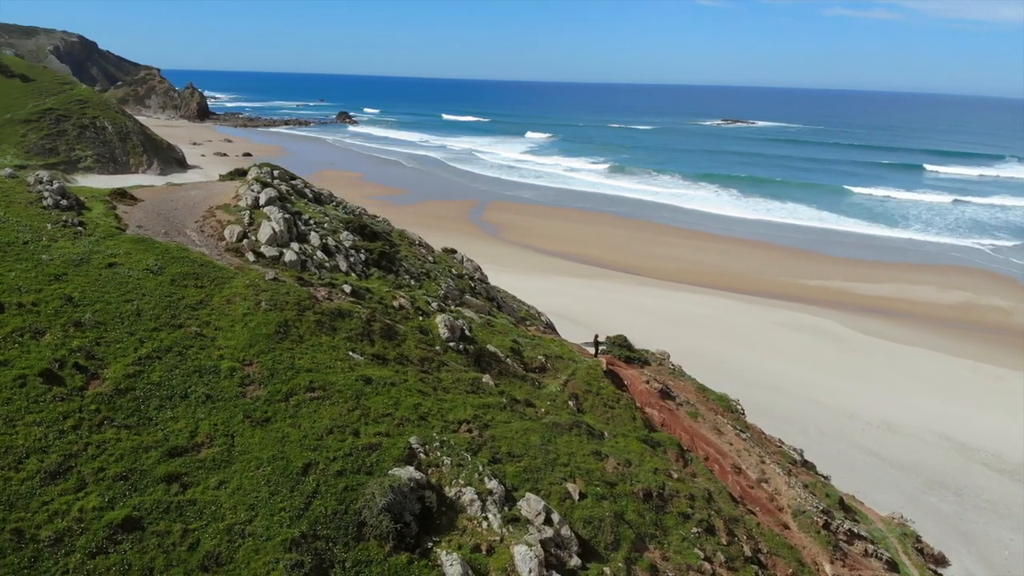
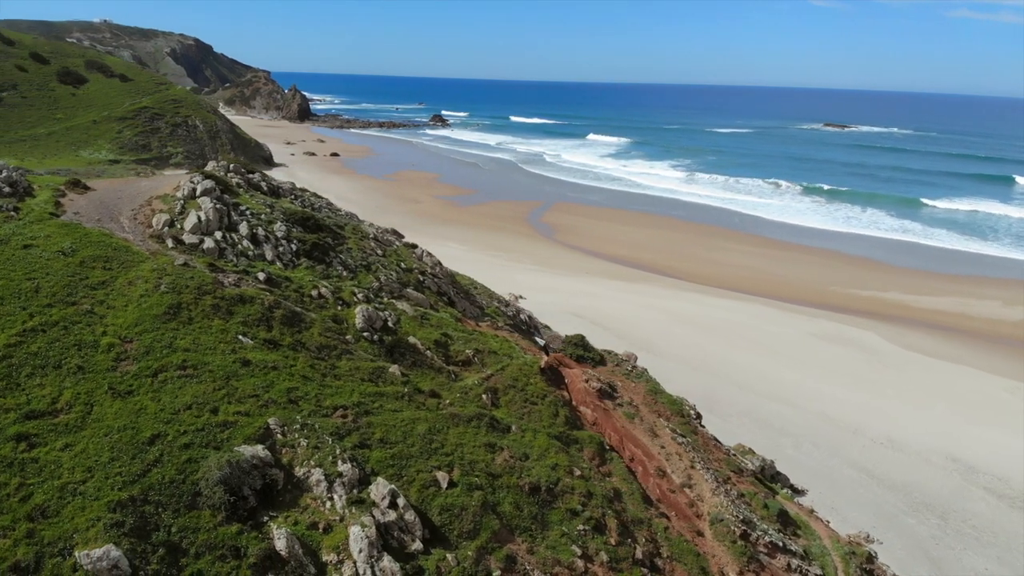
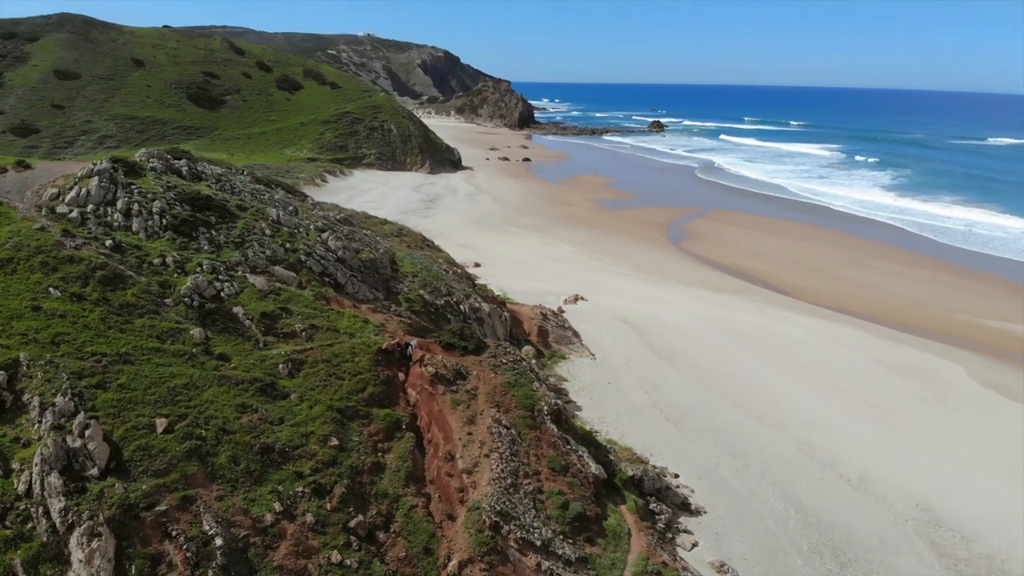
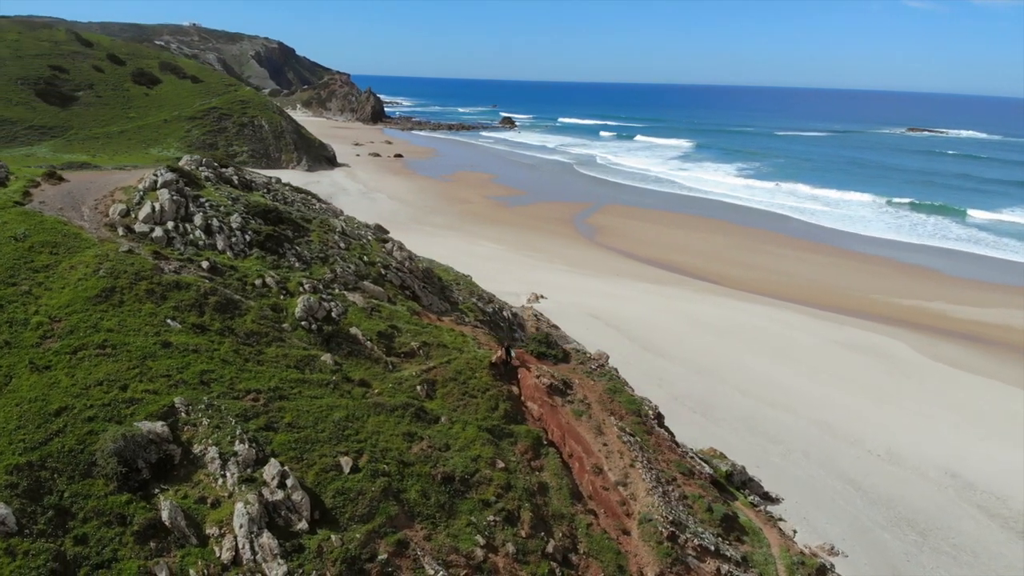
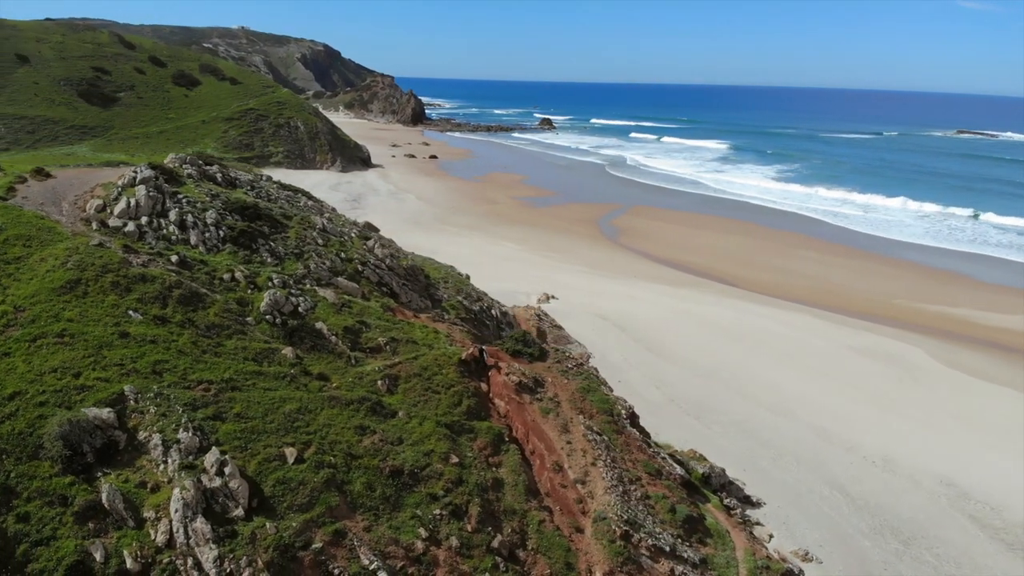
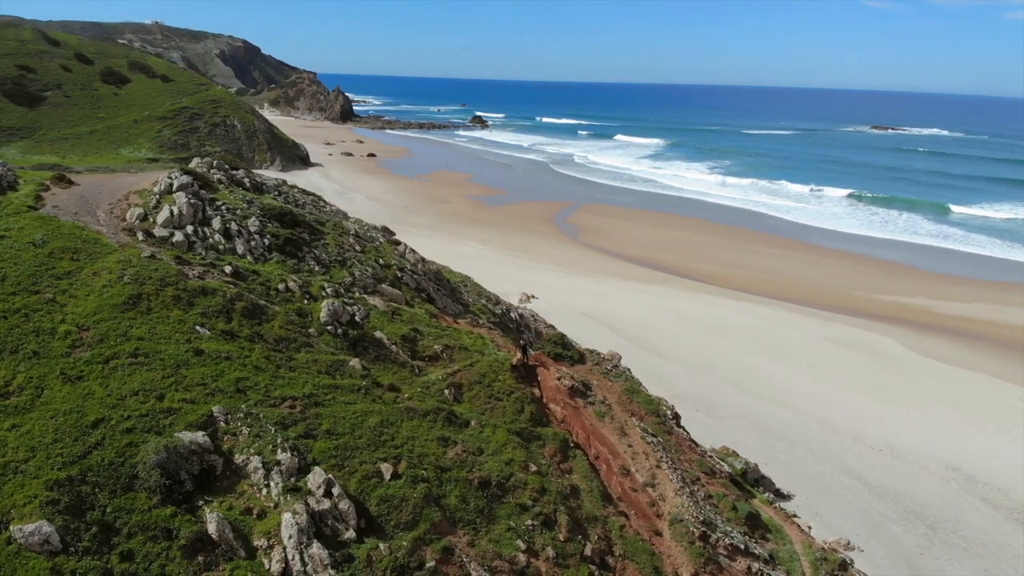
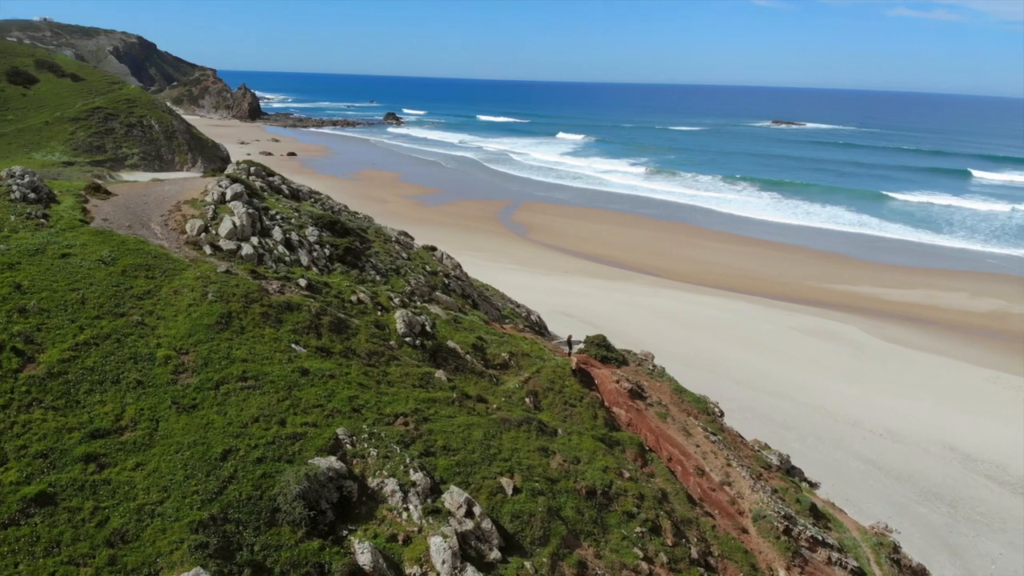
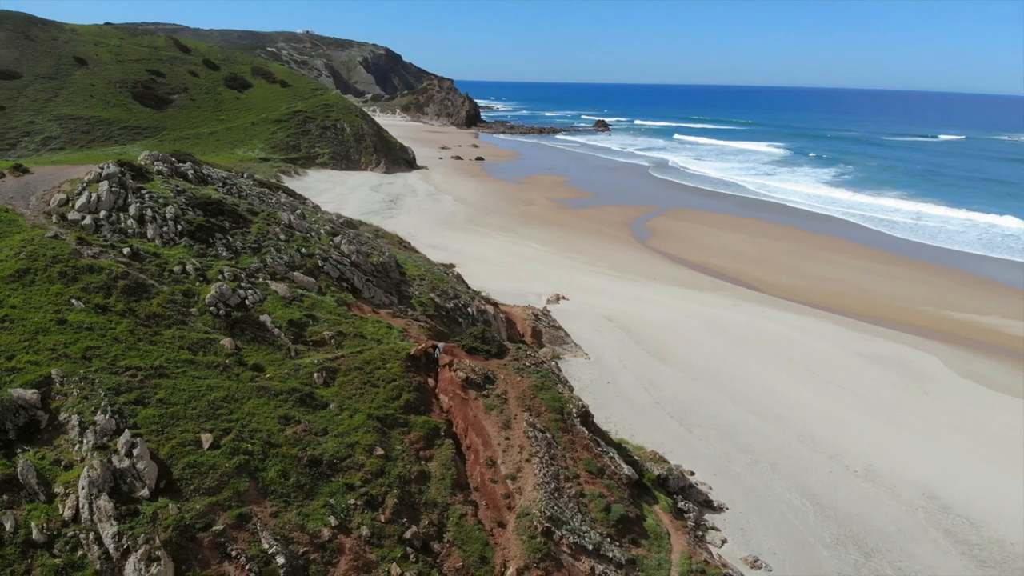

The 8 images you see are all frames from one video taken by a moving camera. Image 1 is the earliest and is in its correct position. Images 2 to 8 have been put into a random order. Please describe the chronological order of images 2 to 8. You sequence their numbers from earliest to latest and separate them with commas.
7, 2, 6, 4, 5, 8, 3
